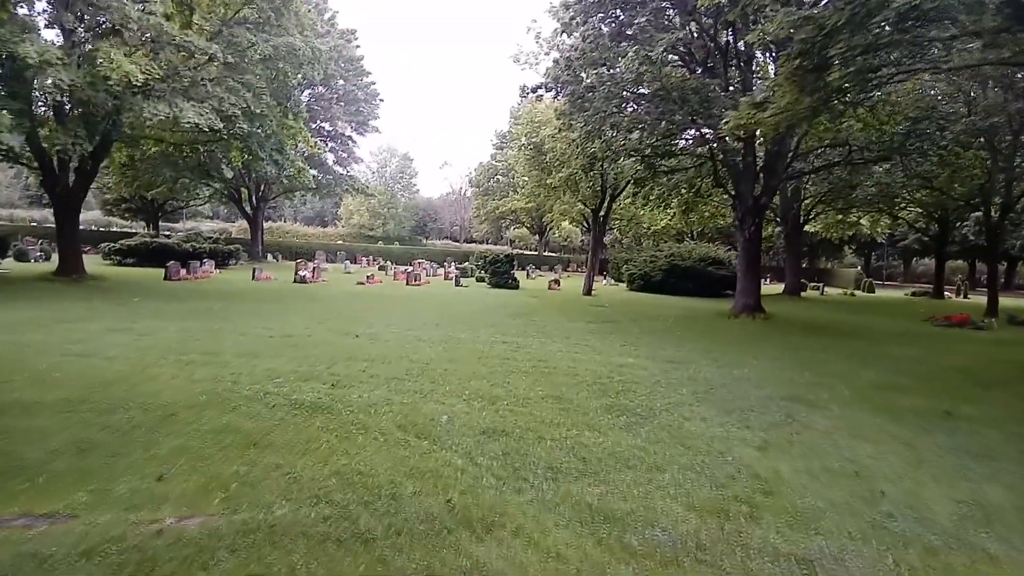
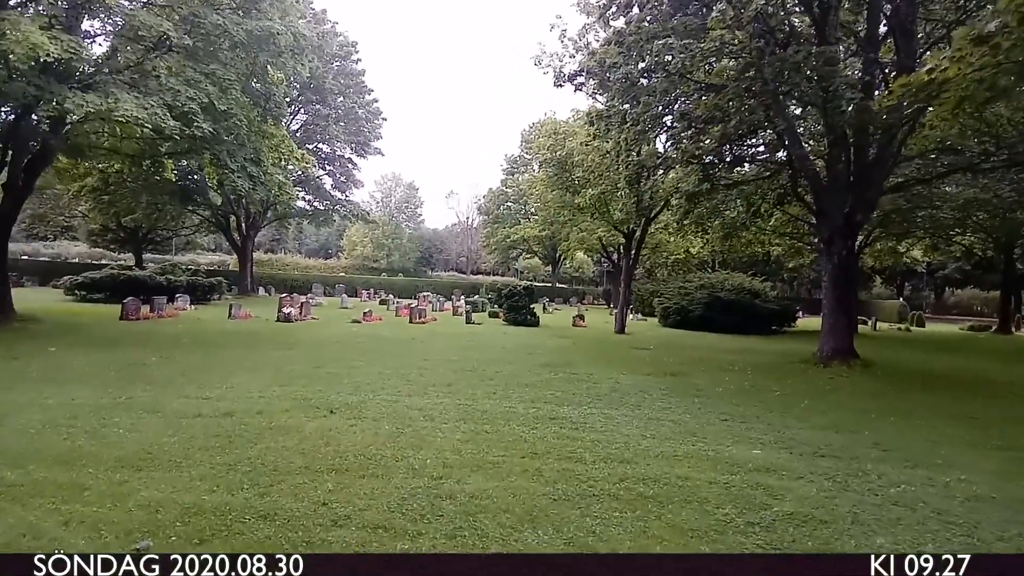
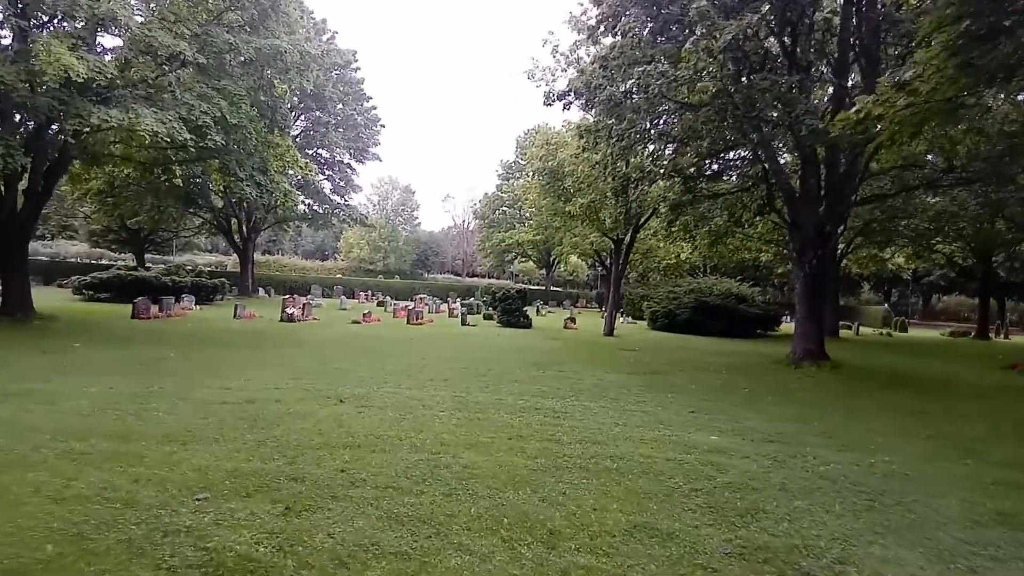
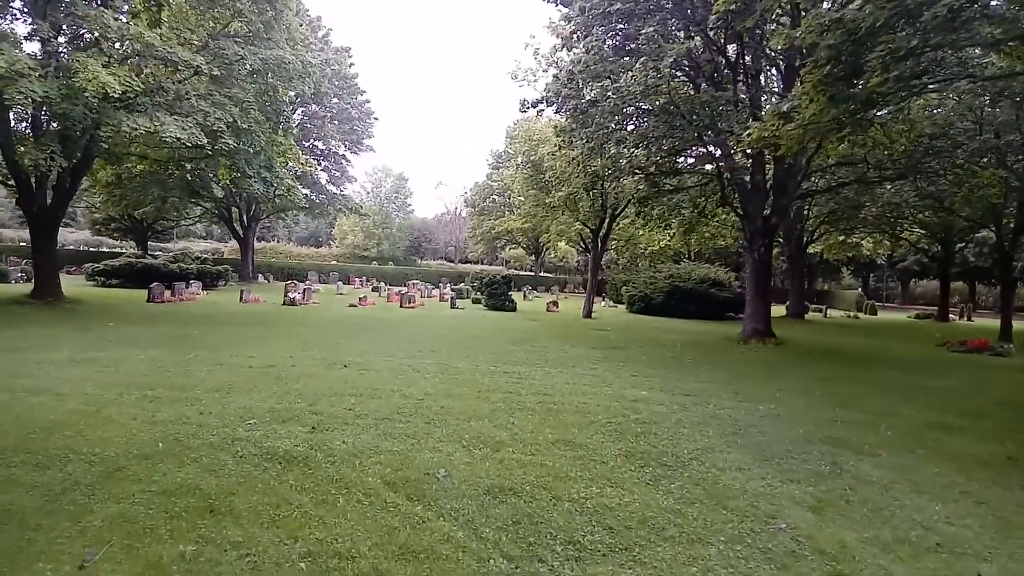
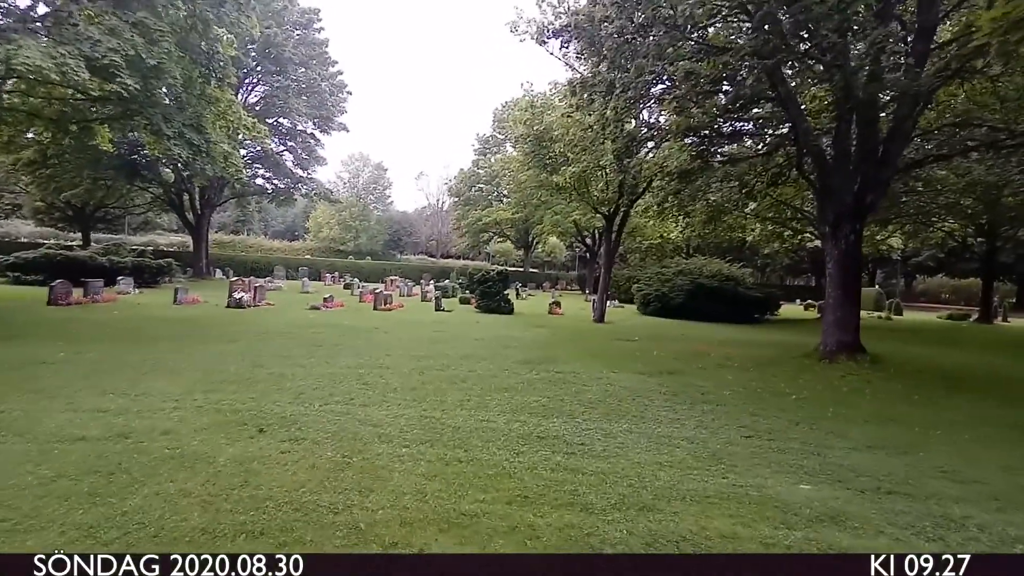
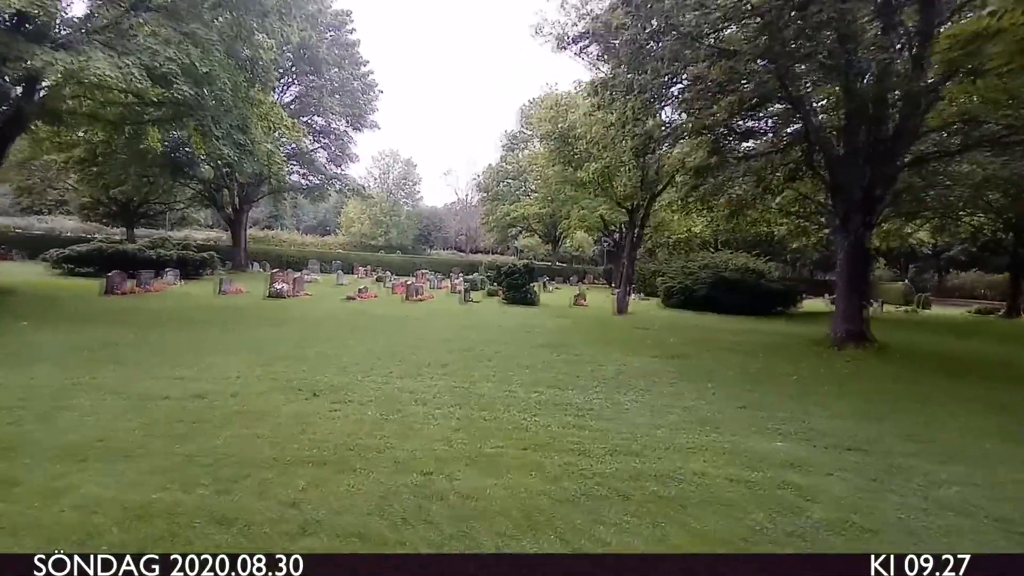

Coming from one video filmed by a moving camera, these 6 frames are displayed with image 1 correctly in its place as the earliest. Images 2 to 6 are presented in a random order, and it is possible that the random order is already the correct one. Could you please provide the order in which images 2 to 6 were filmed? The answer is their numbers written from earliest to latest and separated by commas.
4, 3, 2, 6, 5
